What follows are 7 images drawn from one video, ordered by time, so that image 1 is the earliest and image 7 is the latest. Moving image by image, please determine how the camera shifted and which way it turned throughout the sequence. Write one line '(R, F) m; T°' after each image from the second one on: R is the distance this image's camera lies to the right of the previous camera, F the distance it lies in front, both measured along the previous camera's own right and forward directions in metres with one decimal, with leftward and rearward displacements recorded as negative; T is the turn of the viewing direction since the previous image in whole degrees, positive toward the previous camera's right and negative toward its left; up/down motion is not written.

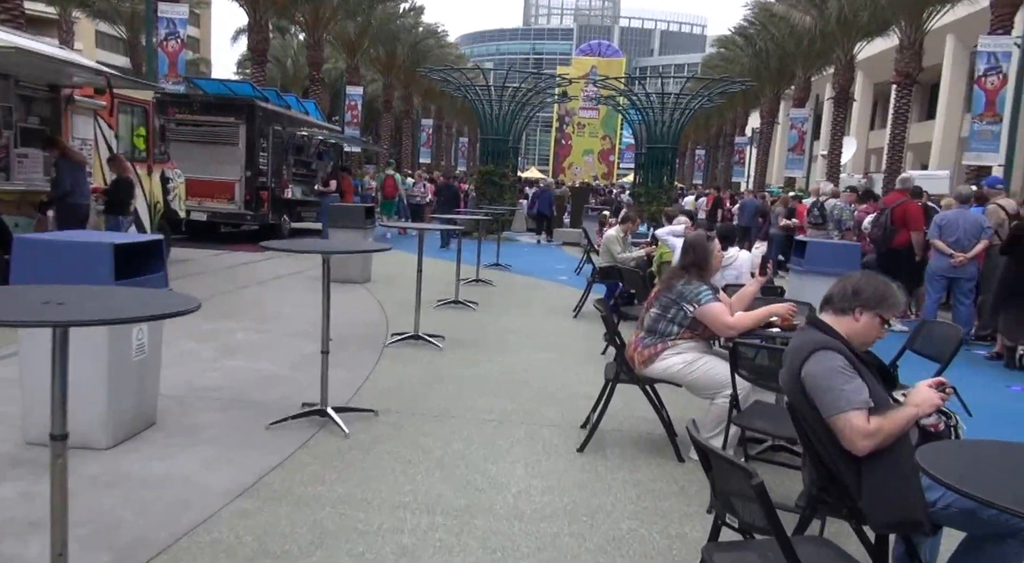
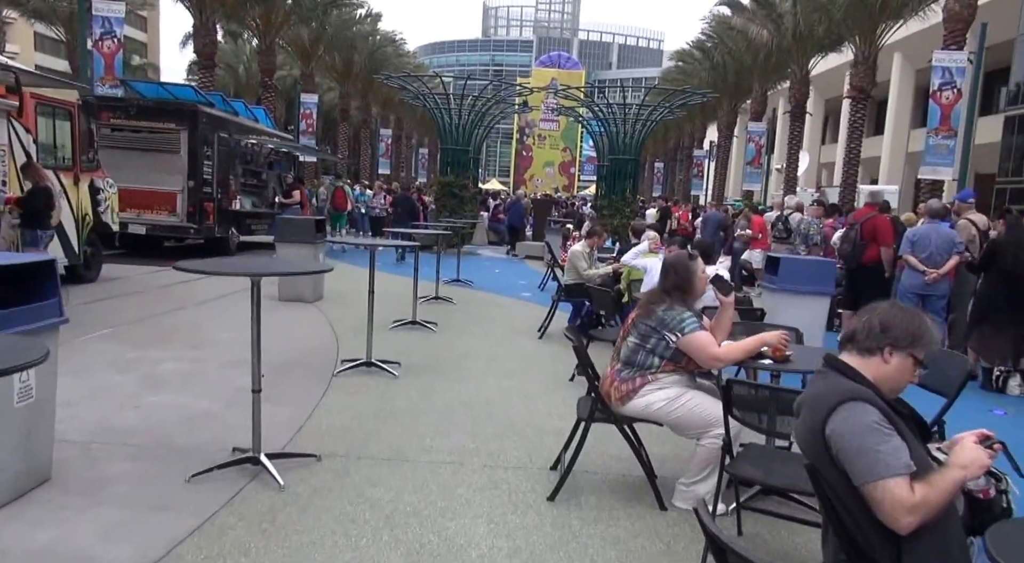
(0.0, +0.6) m; +3°
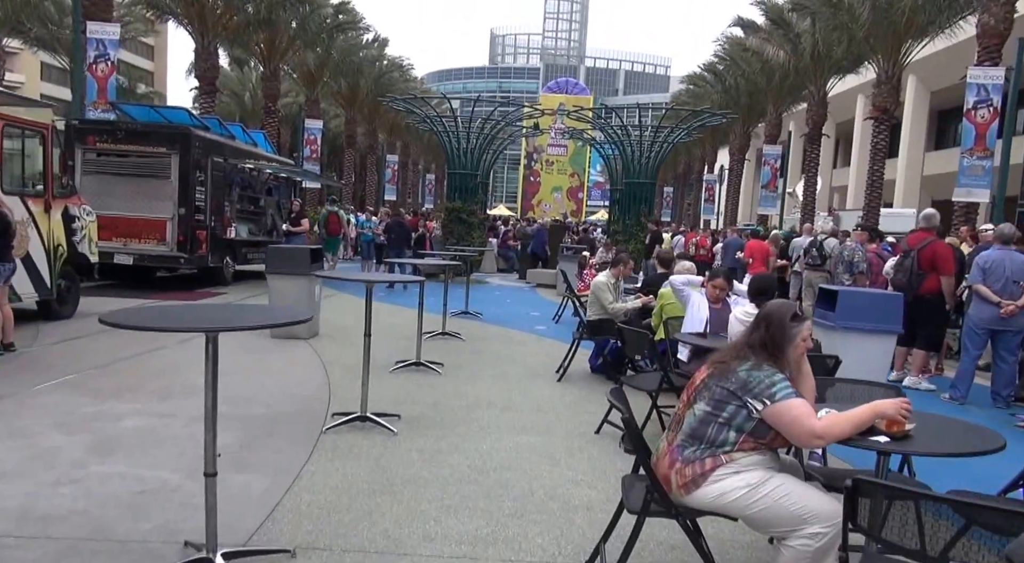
(-0.1, +1.0) m; -1°
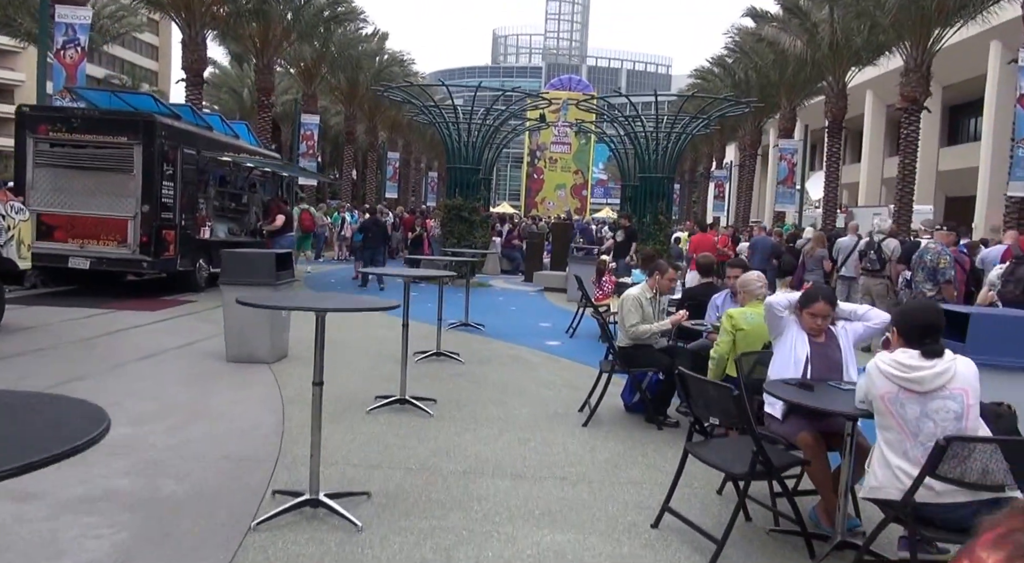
(-0.1, +1.9) m; 0°
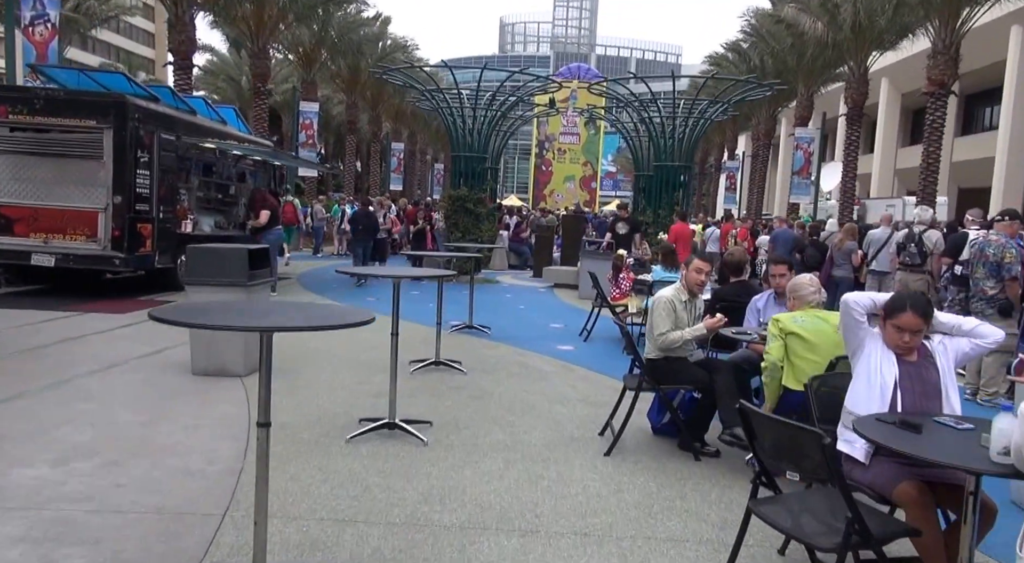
(0.0, +1.1) m; -1°
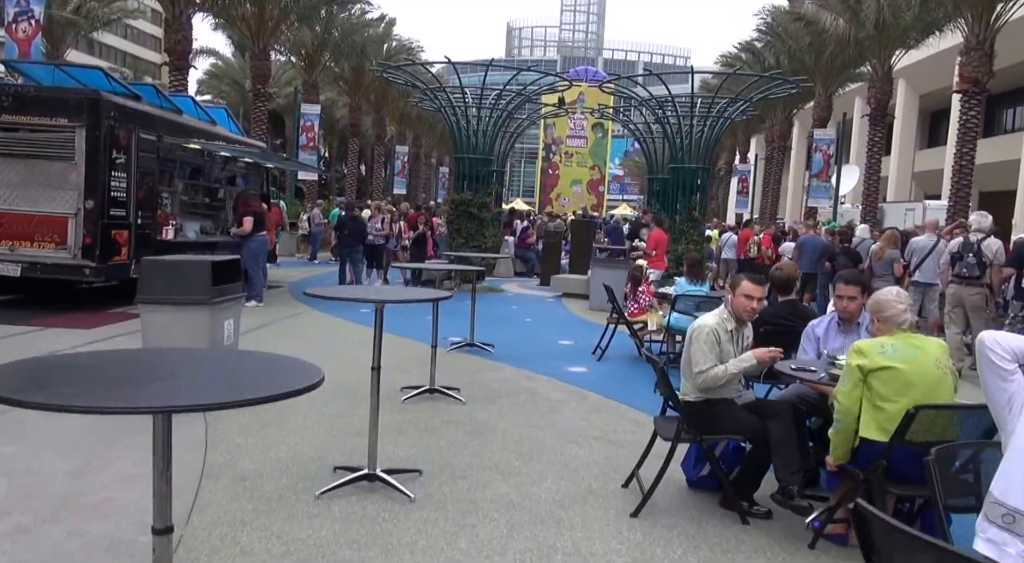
(0.0, +1.0) m; -1°
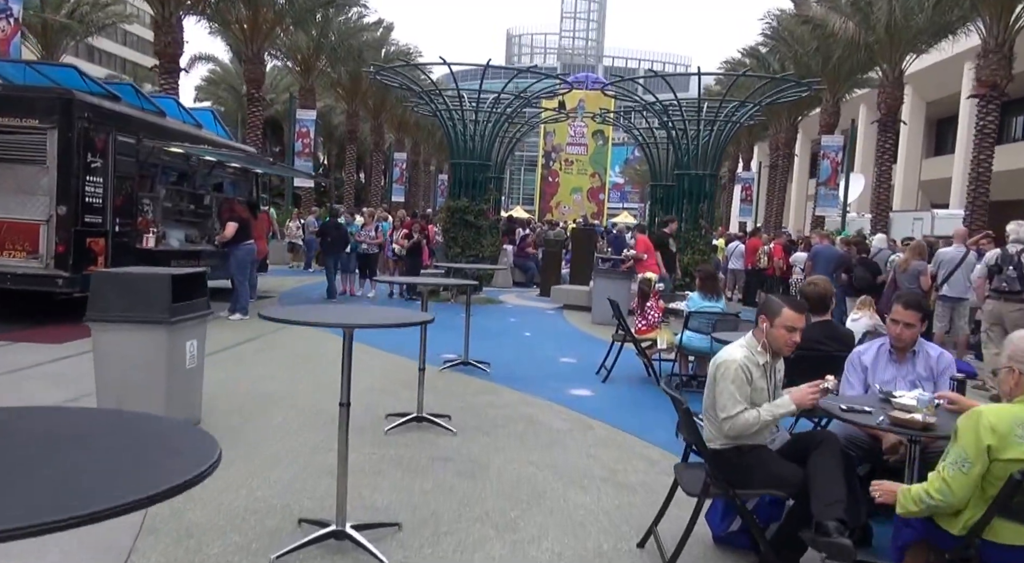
(0.0, +0.7) m; 0°
